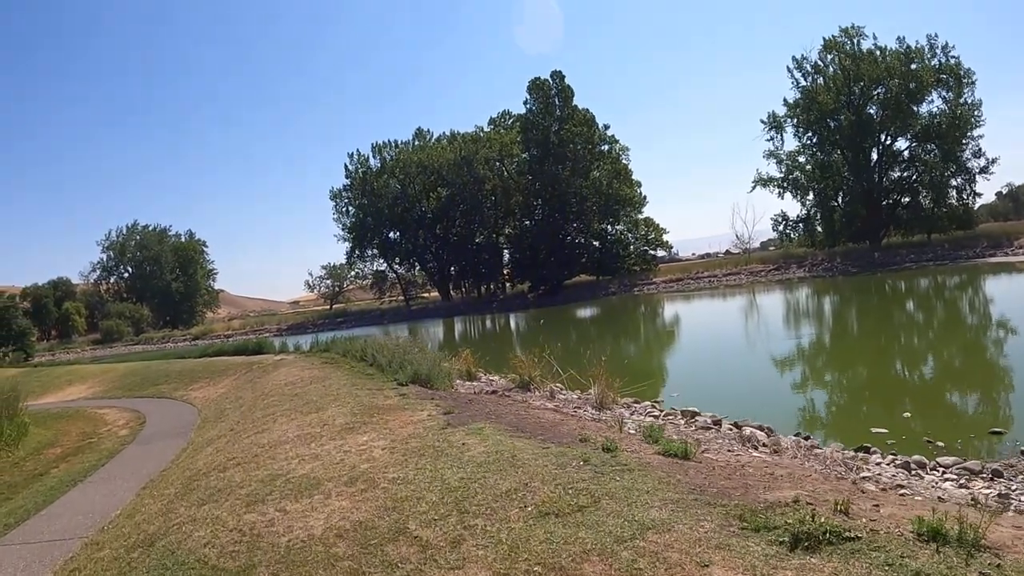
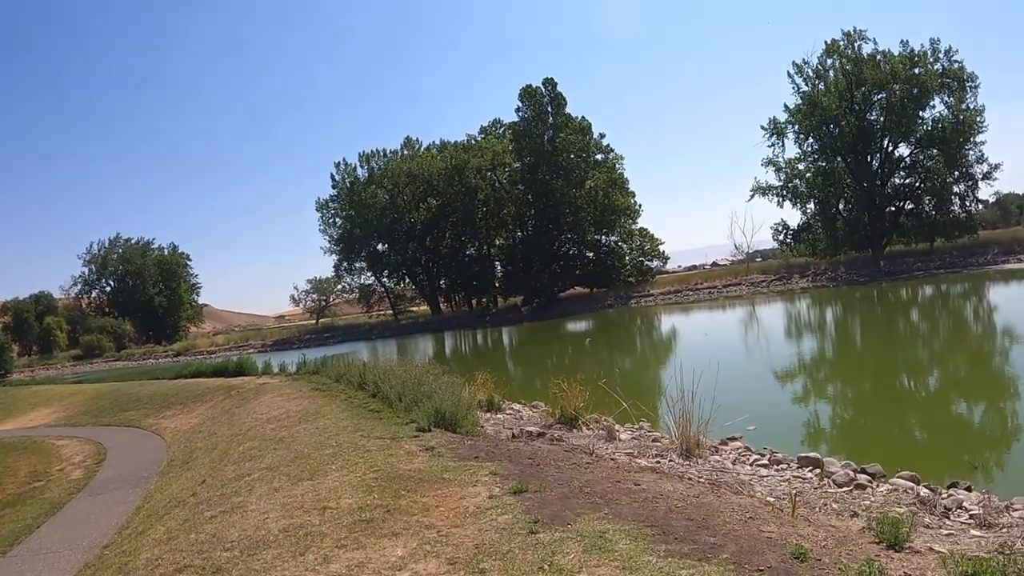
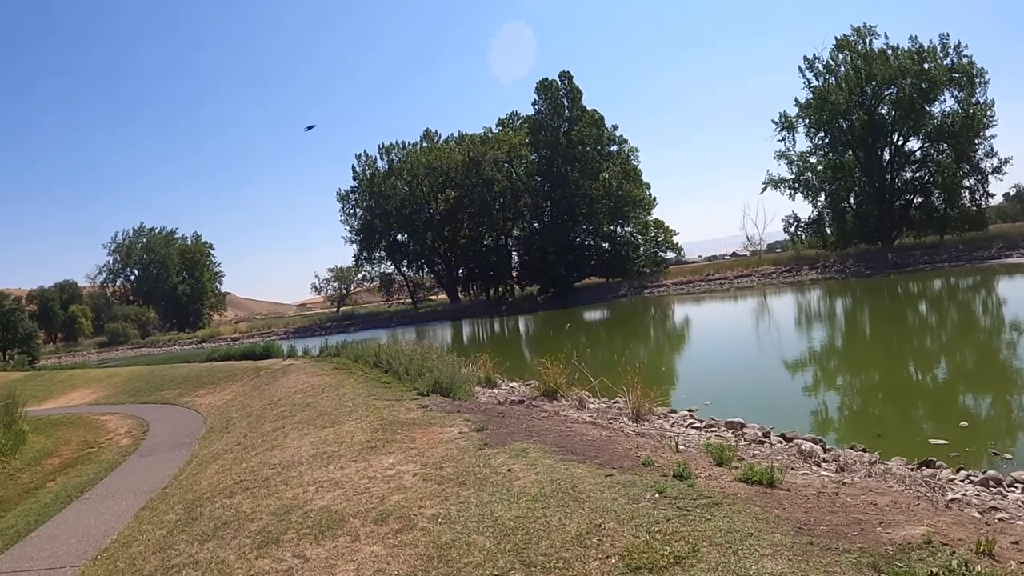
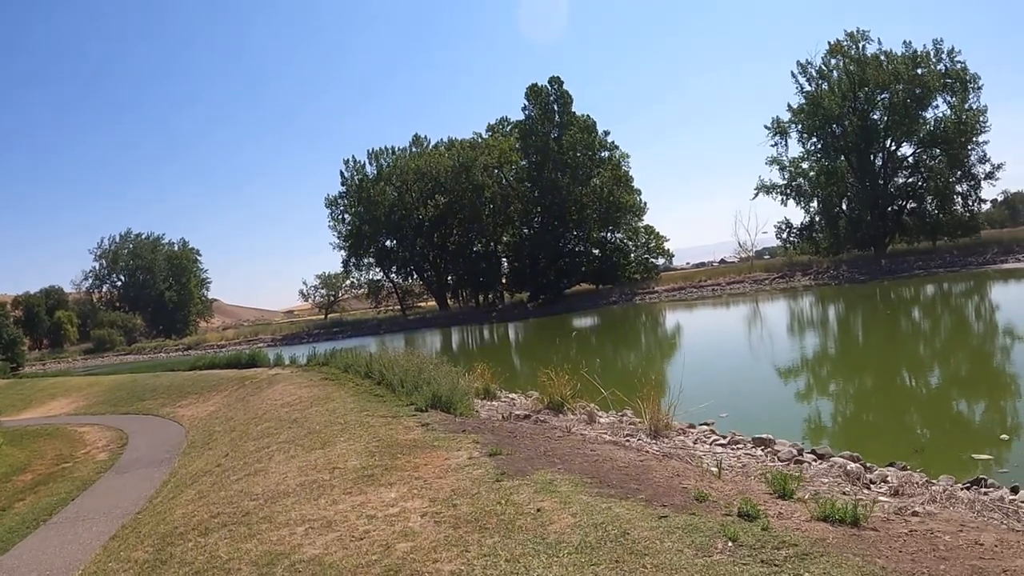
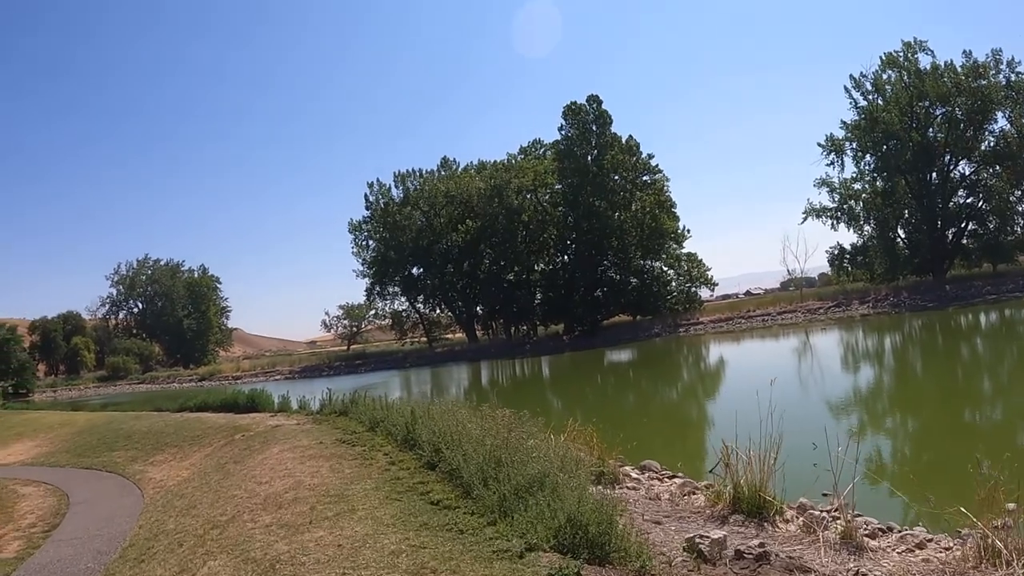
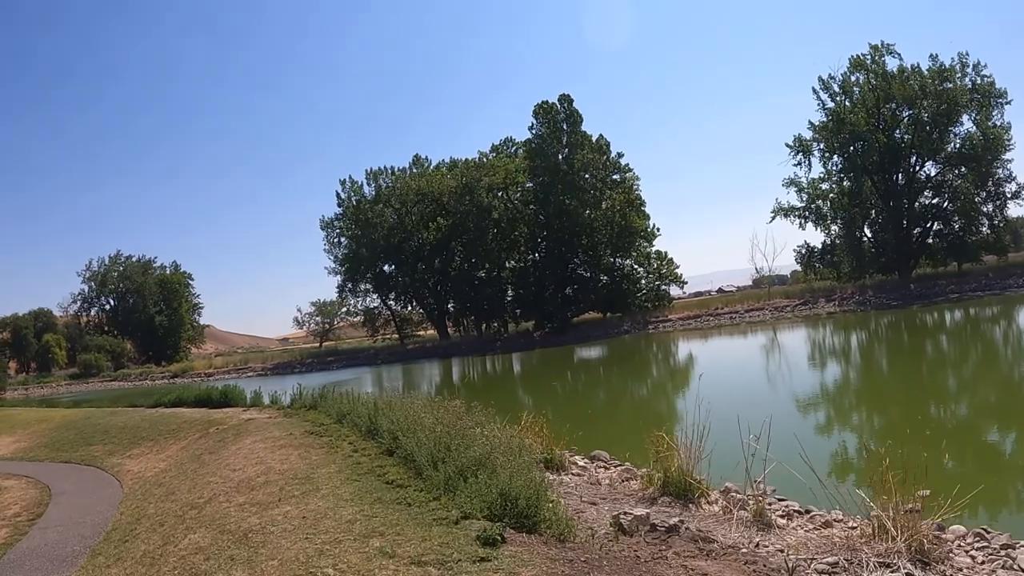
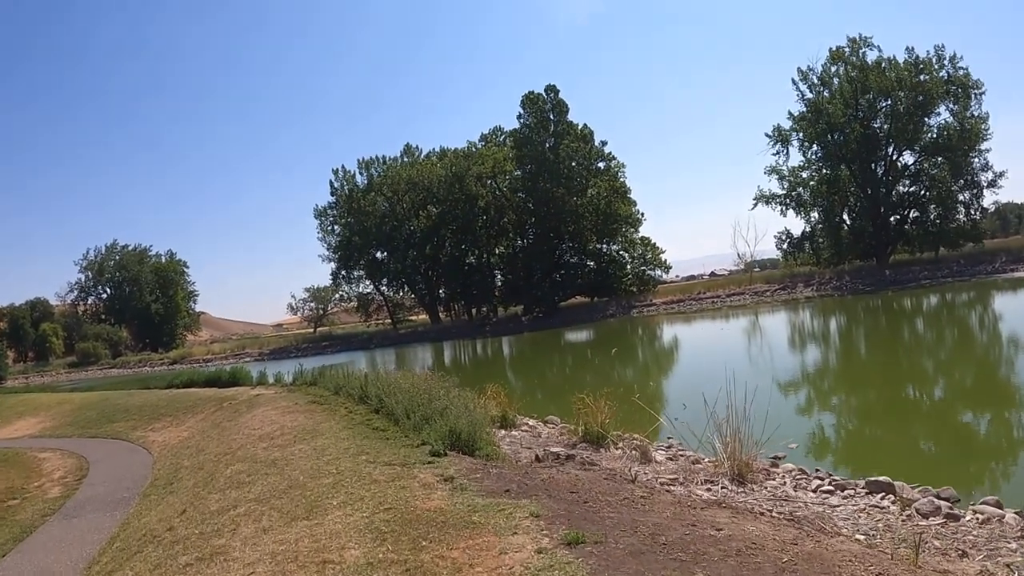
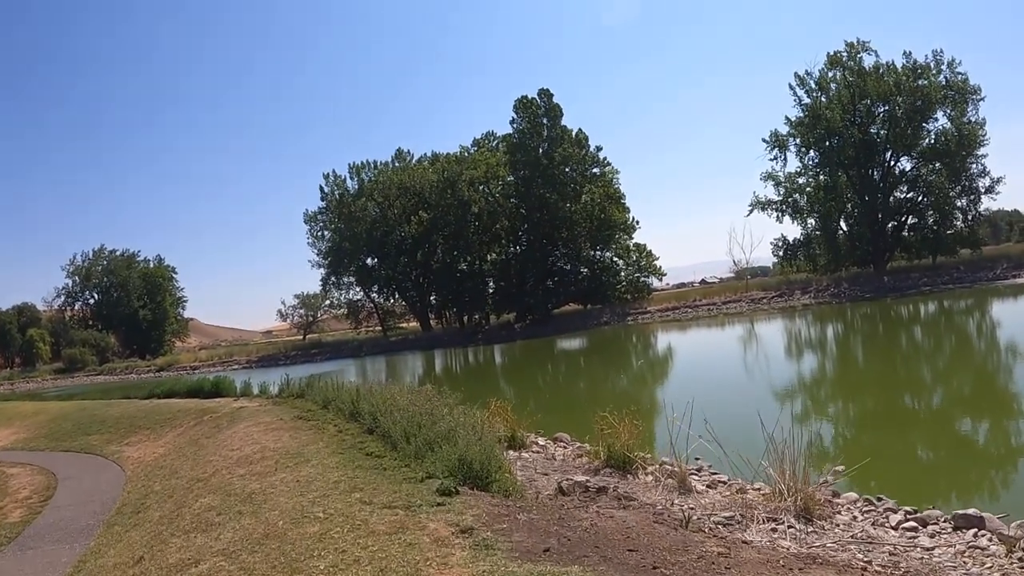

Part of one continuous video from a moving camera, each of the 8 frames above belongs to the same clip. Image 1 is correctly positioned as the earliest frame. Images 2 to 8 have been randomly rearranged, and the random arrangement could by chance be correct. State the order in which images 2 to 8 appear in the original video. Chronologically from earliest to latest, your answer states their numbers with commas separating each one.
3, 4, 2, 7, 8, 6, 5
